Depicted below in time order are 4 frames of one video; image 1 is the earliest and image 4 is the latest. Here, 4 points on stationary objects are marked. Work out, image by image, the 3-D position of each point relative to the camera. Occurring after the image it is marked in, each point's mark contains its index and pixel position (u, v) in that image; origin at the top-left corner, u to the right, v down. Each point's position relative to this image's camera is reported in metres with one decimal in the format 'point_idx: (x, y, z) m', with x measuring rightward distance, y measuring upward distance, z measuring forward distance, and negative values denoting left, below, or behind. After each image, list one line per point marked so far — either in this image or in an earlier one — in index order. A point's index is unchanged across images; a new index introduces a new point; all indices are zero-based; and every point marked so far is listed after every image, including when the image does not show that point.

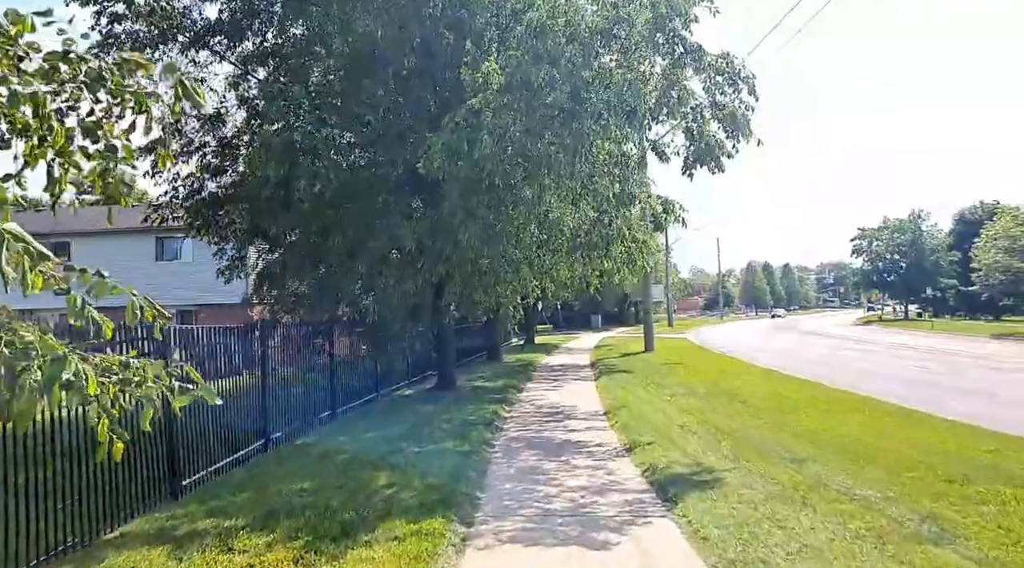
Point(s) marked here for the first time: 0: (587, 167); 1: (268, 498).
0: (+1.1, +1.8, +11.0) m
1: (-2.2, -2.0, +6.7) m
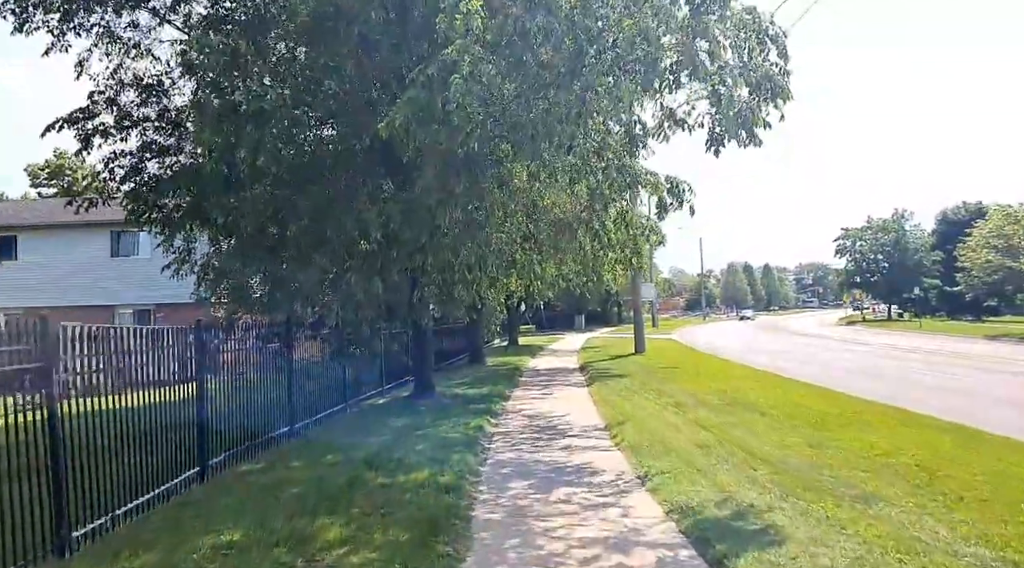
0: (+0.9, +1.9, +9.4) m
1: (-2.3, -1.9, +5.0) m
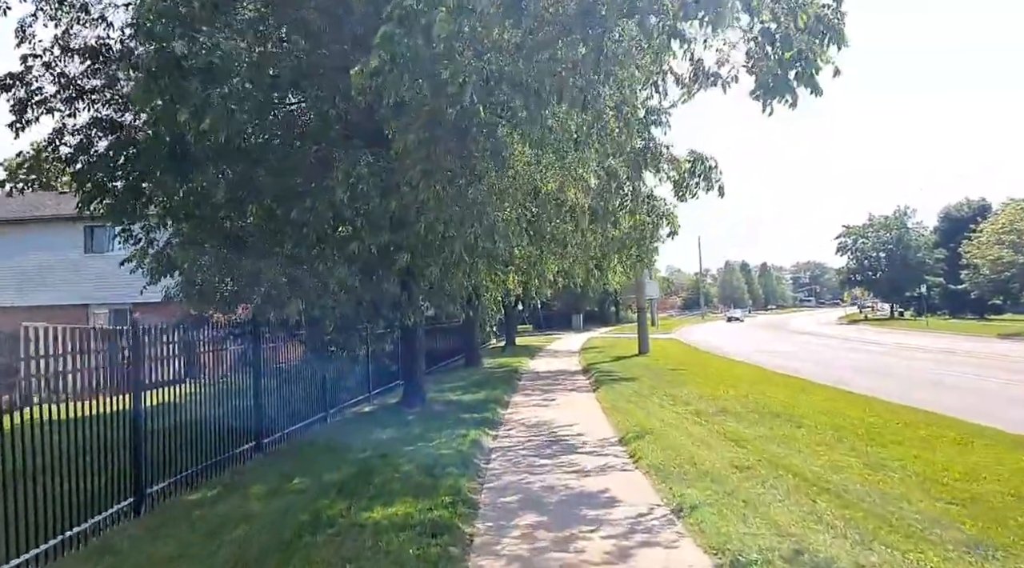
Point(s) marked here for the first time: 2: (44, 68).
0: (+1.0, +2.0, +8.0) m
1: (-2.2, -1.8, +3.6) m
2: (-6.8, +3.1, +10.8) m
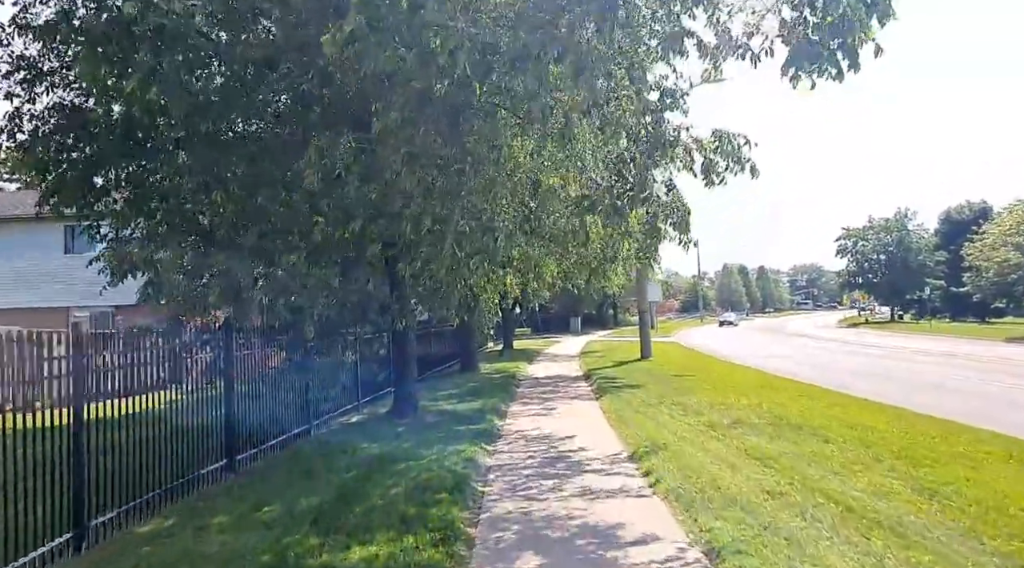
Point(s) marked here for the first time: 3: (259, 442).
0: (+1.0, +2.0, +7.1) m
1: (-2.2, -1.8, +2.7) m
2: (-6.8, +3.1, +9.8) m
3: (-3.3, -2.1, +9.6) m
